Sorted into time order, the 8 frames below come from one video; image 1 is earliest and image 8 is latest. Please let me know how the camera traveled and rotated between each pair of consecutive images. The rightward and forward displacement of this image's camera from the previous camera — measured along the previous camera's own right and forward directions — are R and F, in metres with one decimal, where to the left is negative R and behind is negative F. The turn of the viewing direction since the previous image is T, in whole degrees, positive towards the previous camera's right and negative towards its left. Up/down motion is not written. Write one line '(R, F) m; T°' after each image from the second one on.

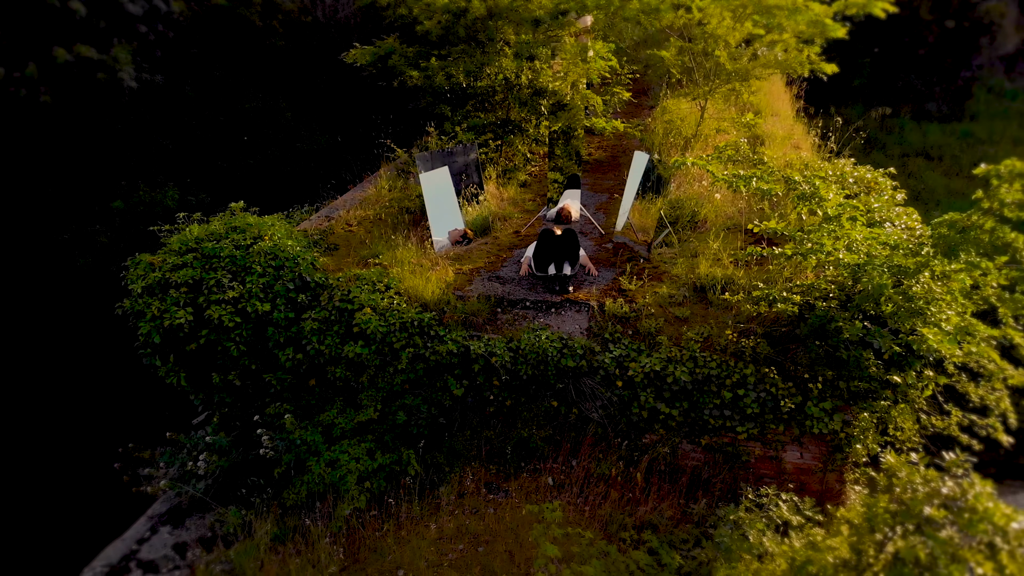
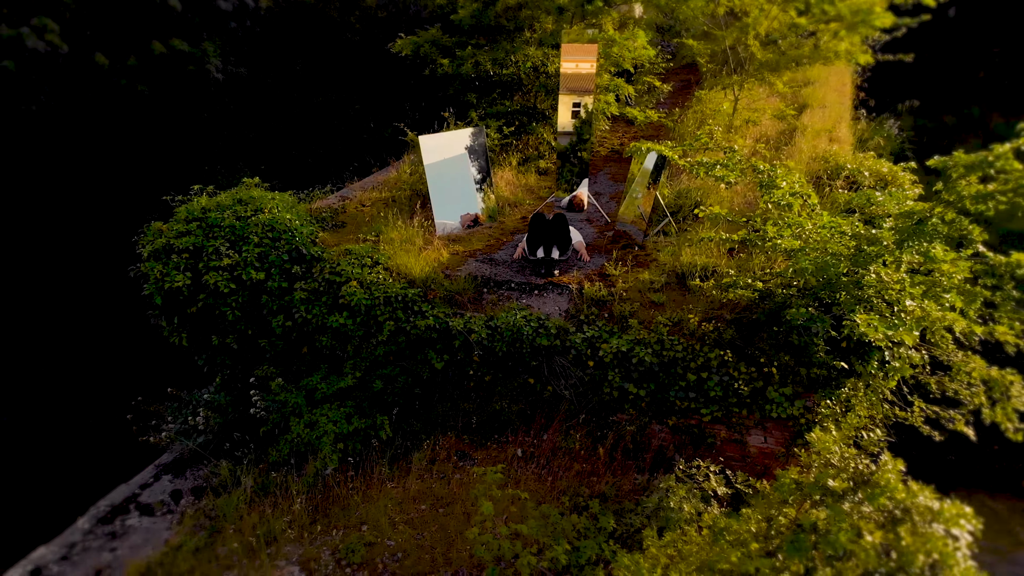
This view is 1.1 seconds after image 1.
(+0.5, -0.1) m; -6°
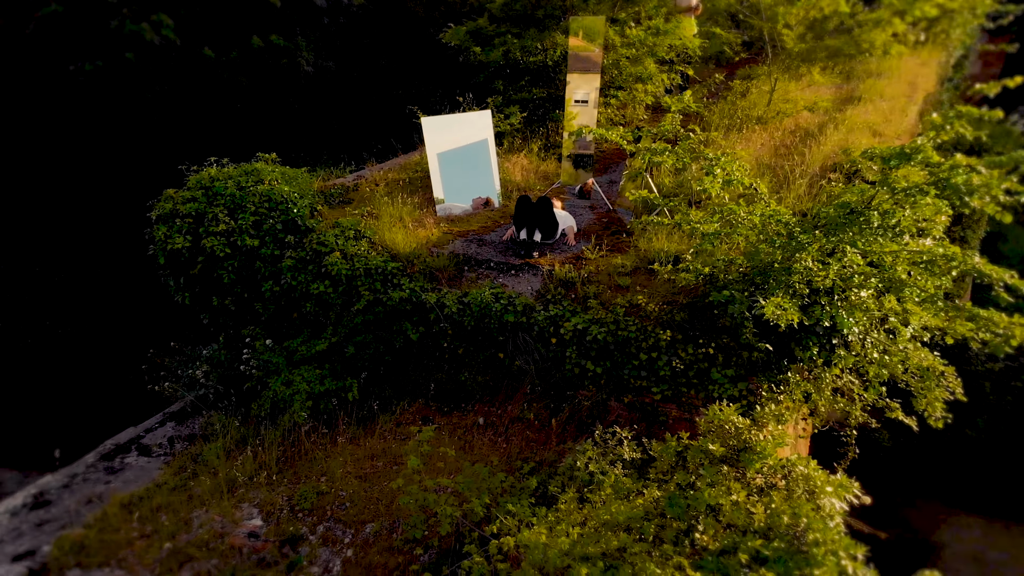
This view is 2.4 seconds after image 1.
(+0.7, -0.1) m; -7°
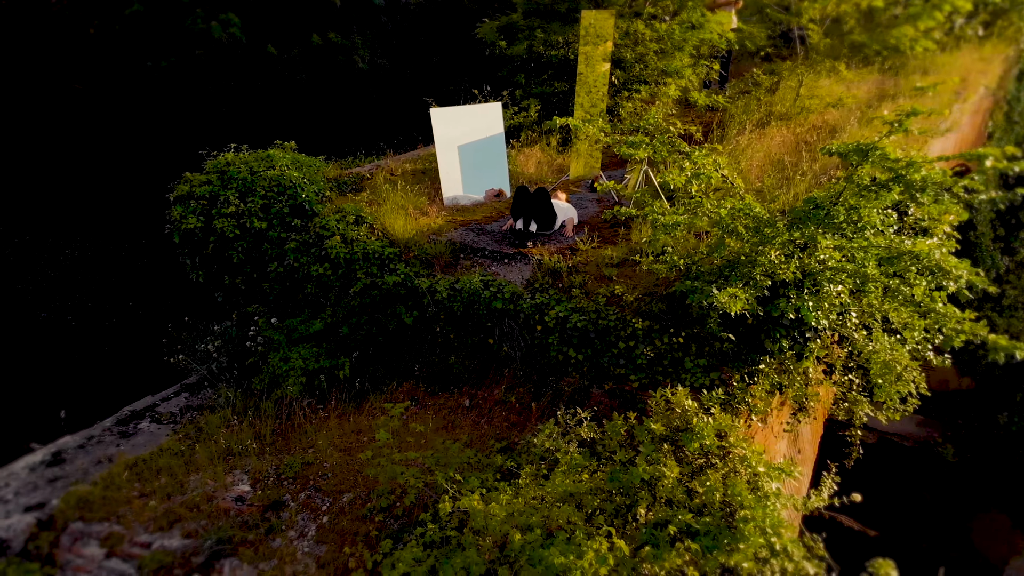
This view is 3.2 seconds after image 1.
(+0.4, -0.1) m; -4°
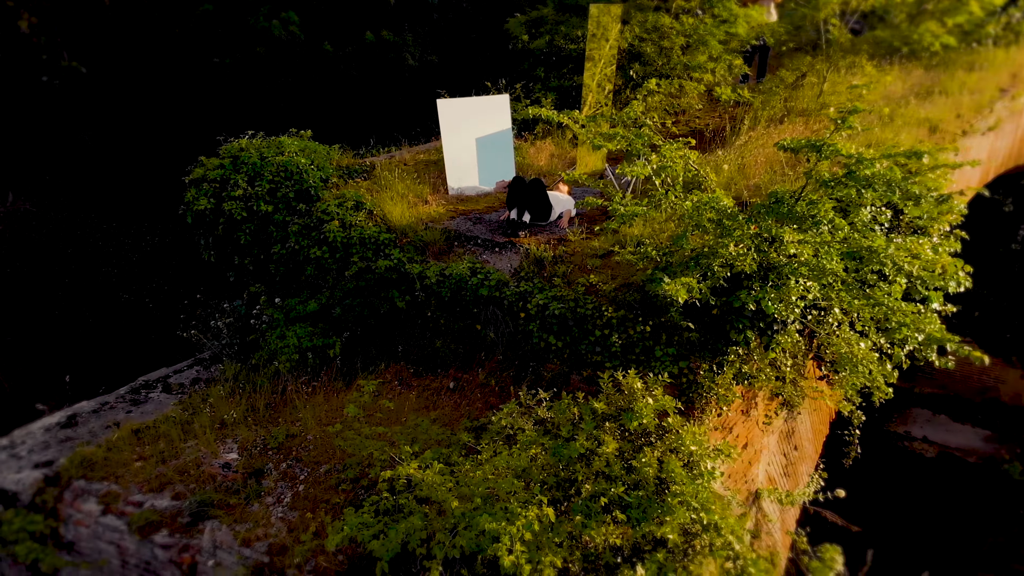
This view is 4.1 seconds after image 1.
(+0.4, -0.1) m; -4°
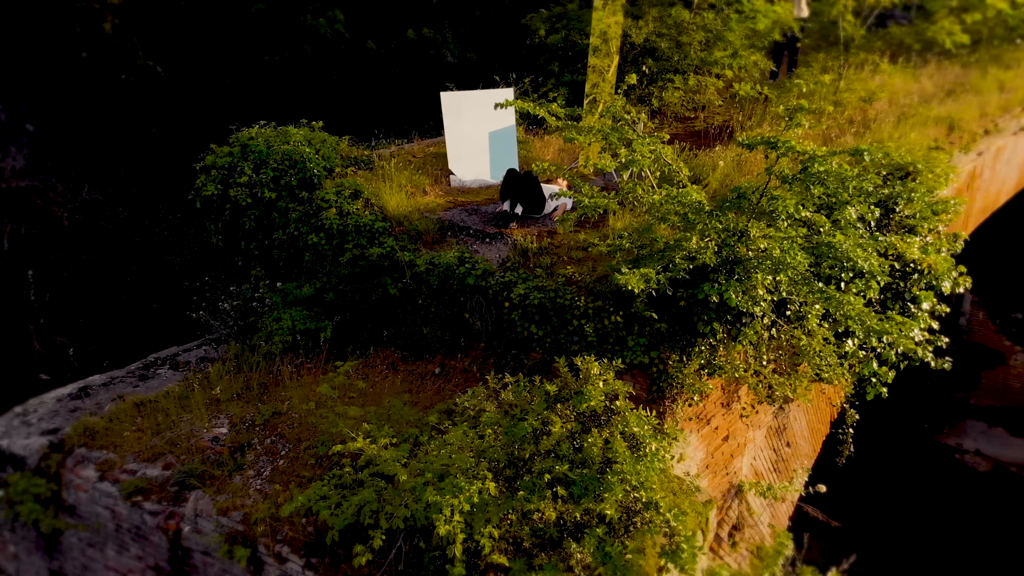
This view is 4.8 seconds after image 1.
(+0.4, -0.1) m; -4°
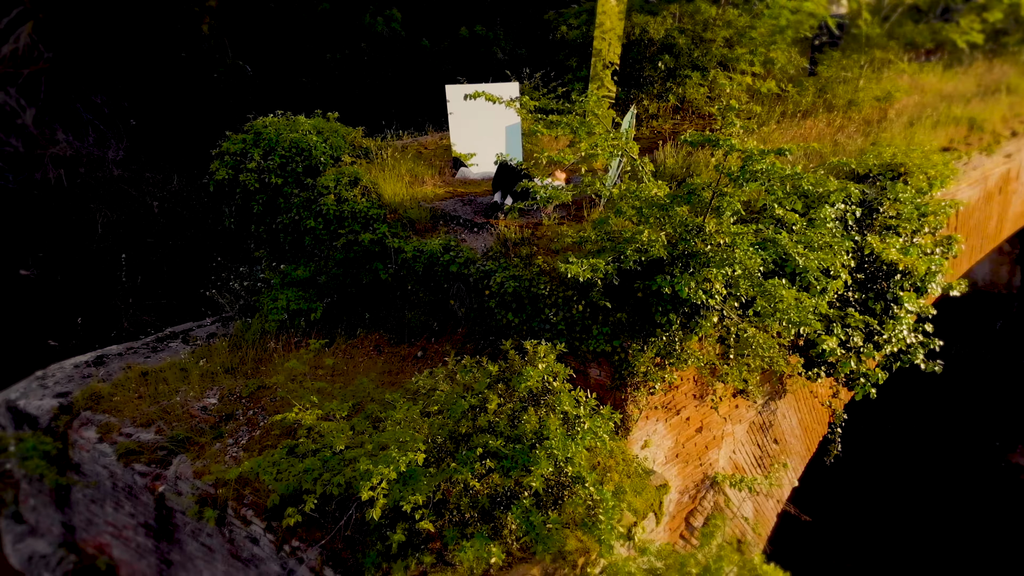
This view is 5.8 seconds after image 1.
(+0.5, -0.1) m; -5°
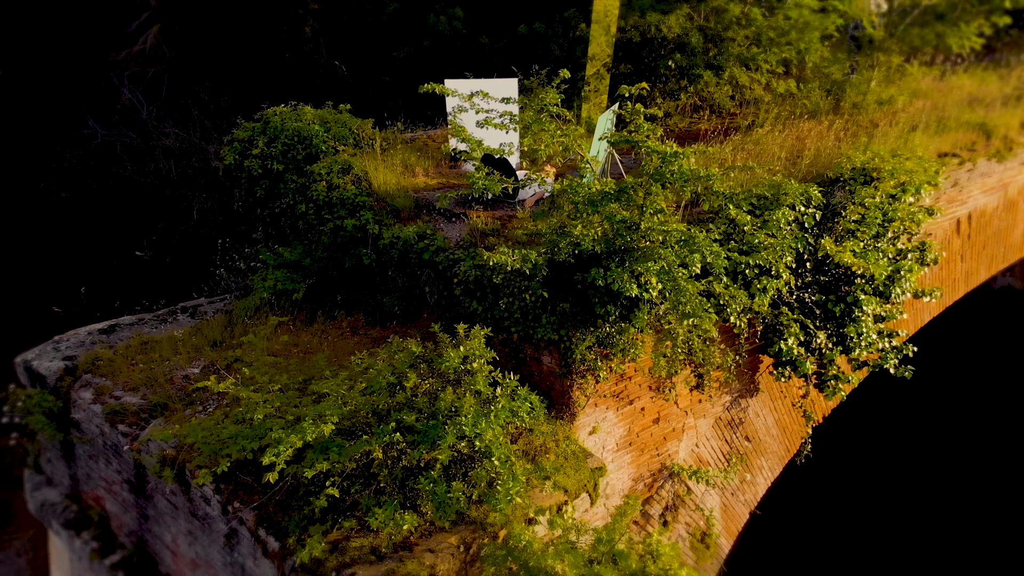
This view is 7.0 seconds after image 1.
(+0.7, -0.1) m; -5°
